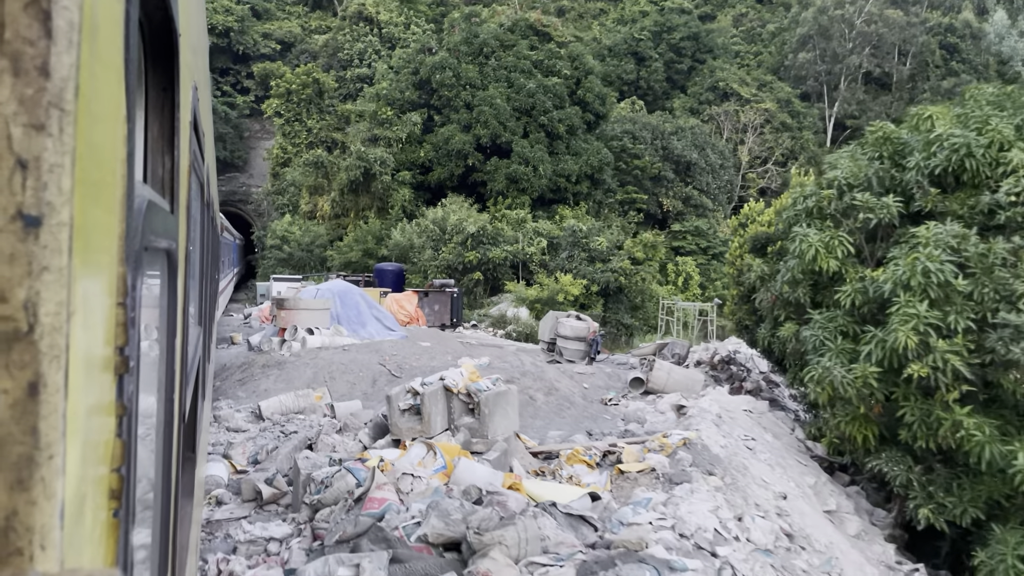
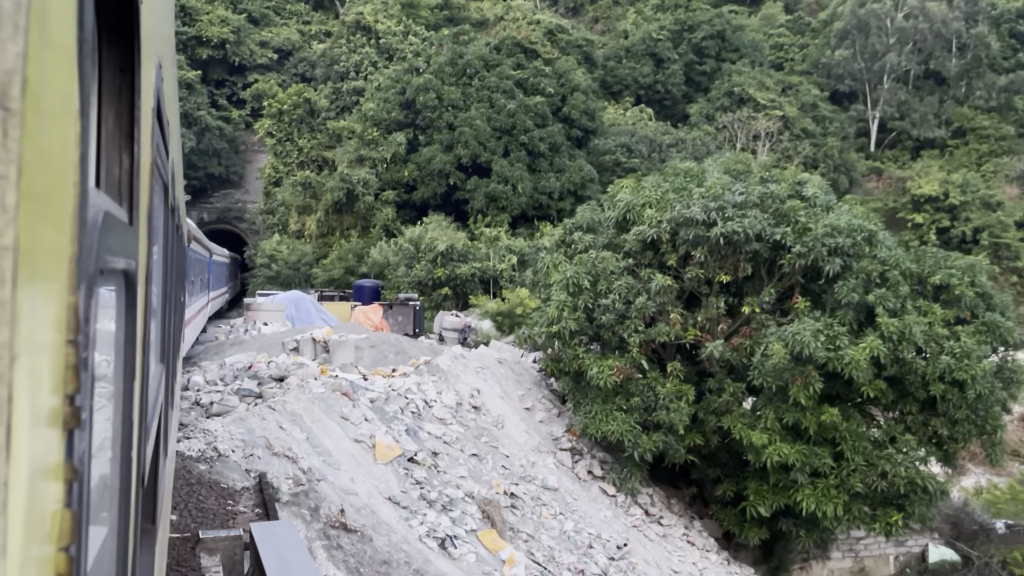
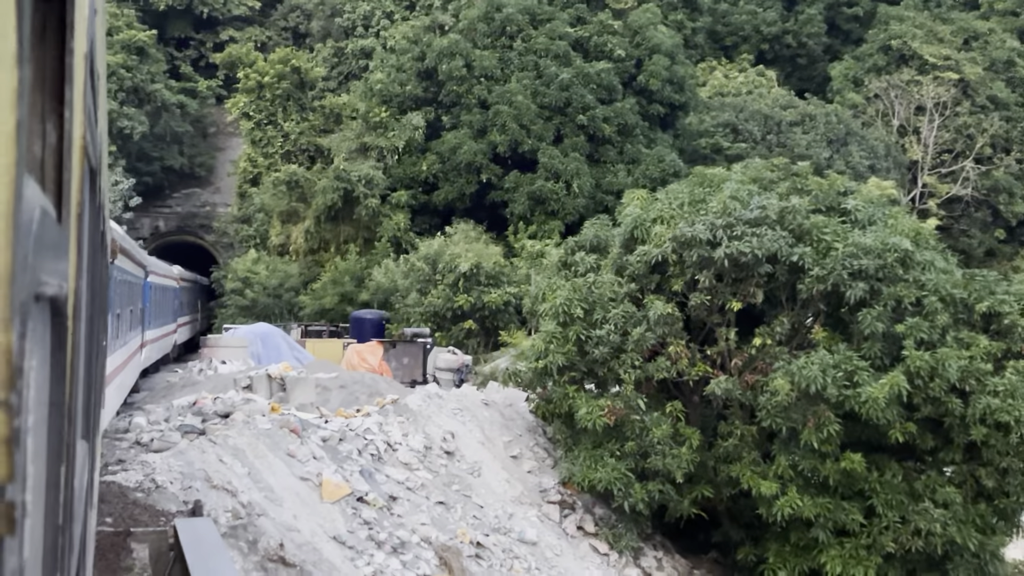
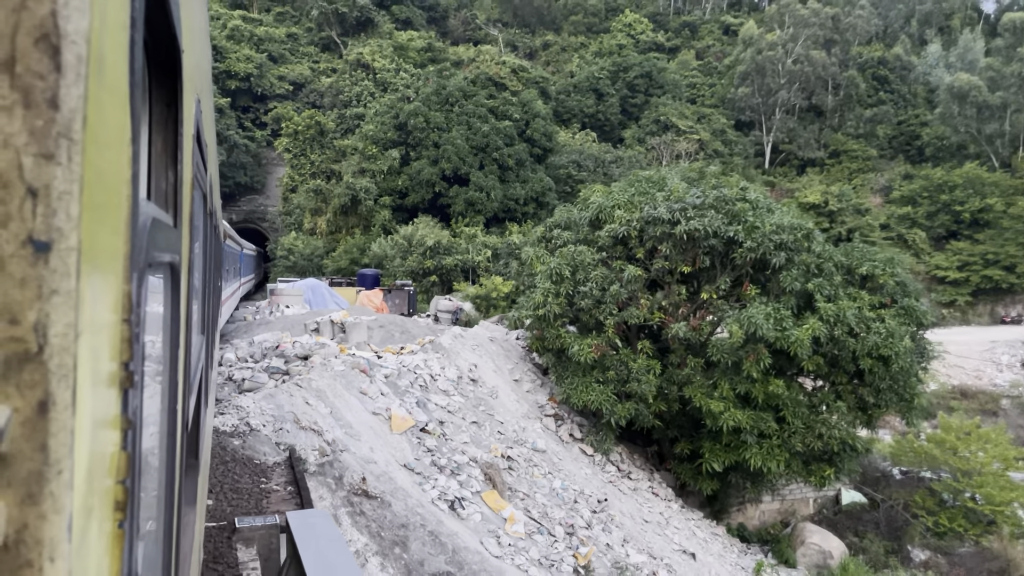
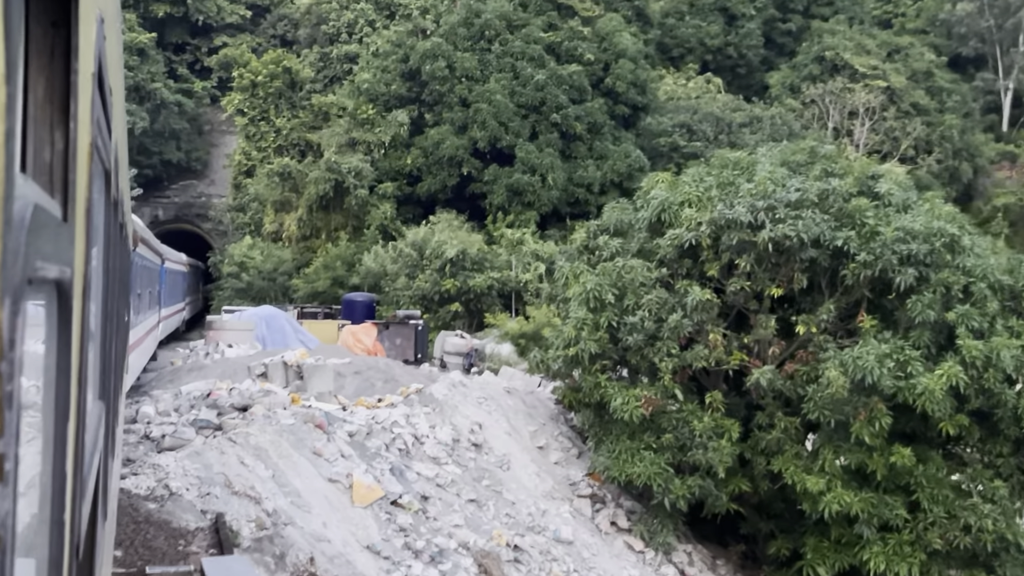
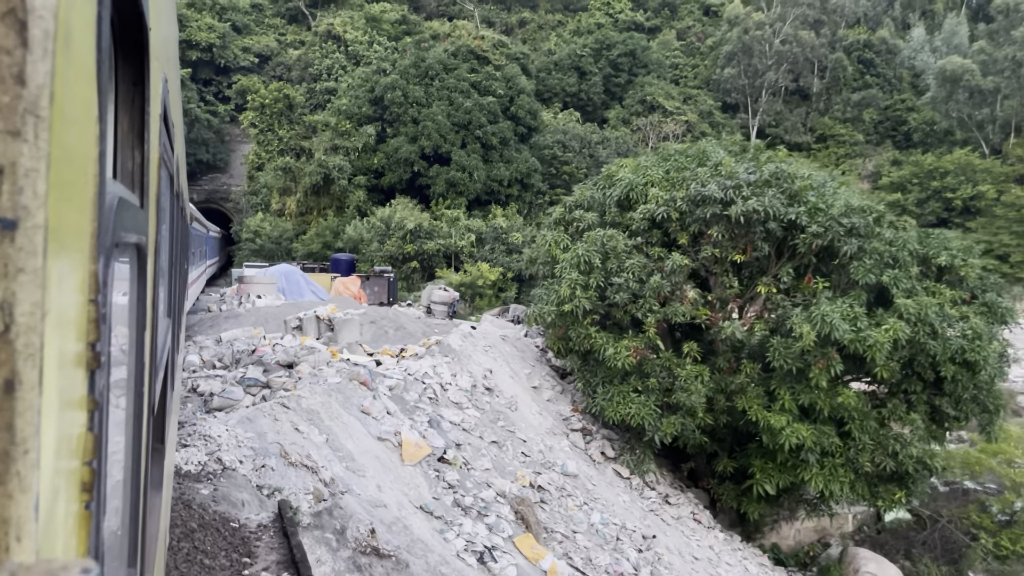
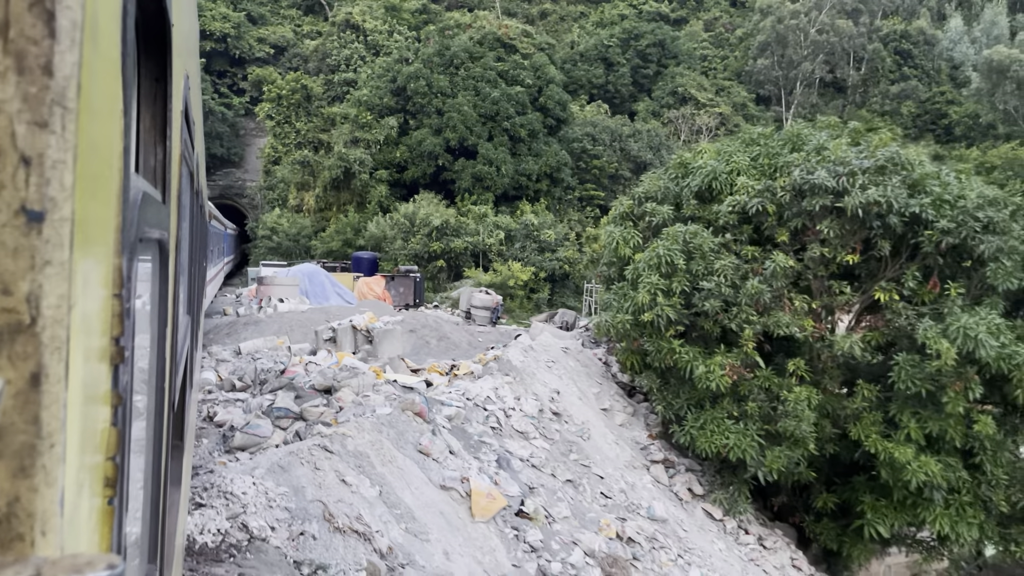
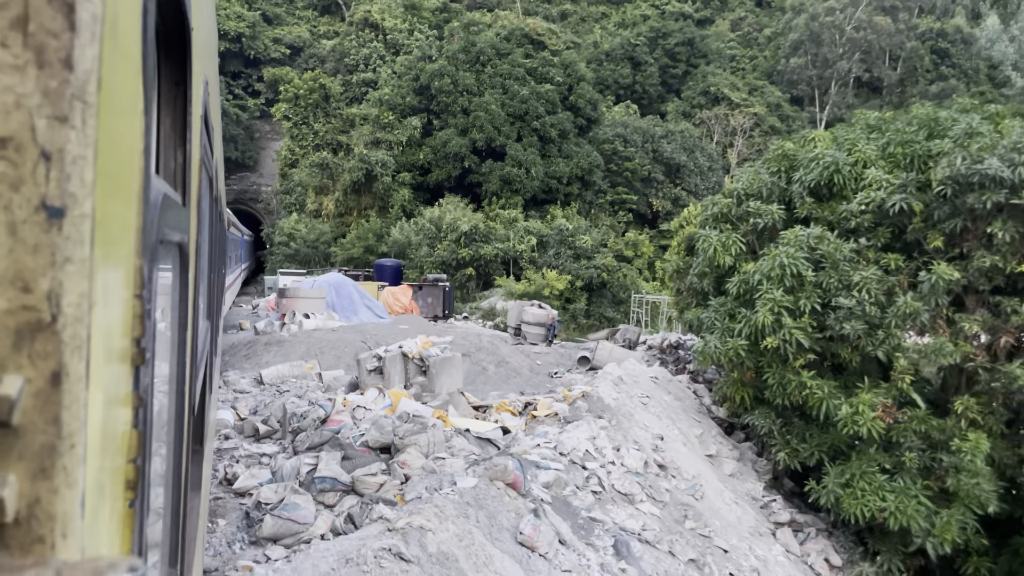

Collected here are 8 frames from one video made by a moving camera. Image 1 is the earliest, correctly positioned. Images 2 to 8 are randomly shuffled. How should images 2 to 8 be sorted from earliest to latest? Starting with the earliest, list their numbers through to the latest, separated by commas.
8, 7, 6, 4, 2, 5, 3
